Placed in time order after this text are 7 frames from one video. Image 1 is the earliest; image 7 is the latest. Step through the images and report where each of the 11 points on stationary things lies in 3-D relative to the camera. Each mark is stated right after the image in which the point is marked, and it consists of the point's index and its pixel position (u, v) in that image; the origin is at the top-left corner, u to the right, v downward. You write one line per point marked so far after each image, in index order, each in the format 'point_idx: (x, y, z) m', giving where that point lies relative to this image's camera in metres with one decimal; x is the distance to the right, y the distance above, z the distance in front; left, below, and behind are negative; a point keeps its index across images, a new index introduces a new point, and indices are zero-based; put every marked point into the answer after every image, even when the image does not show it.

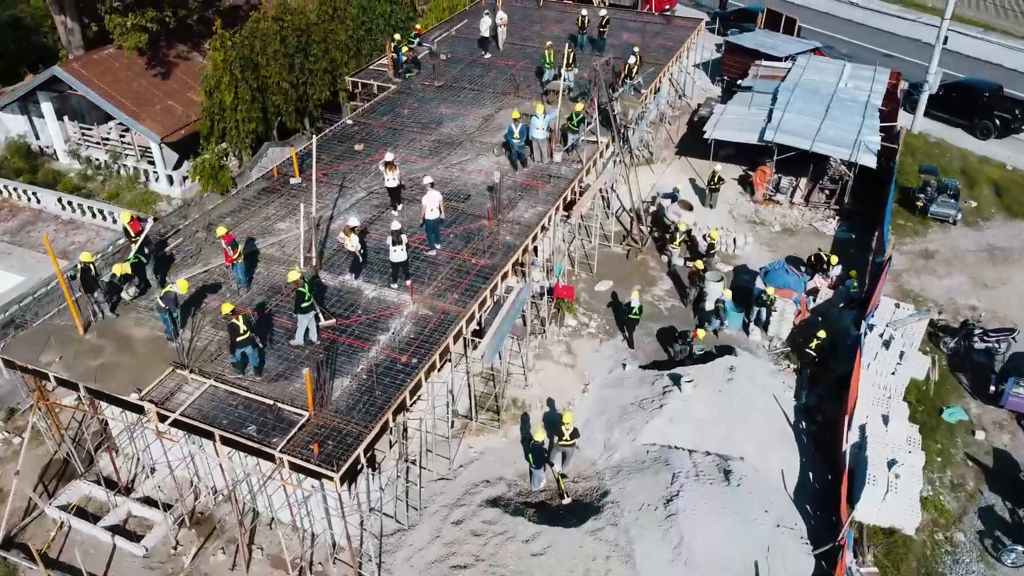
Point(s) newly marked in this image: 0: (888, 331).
0: (+9.7, -1.1, +19.5) m
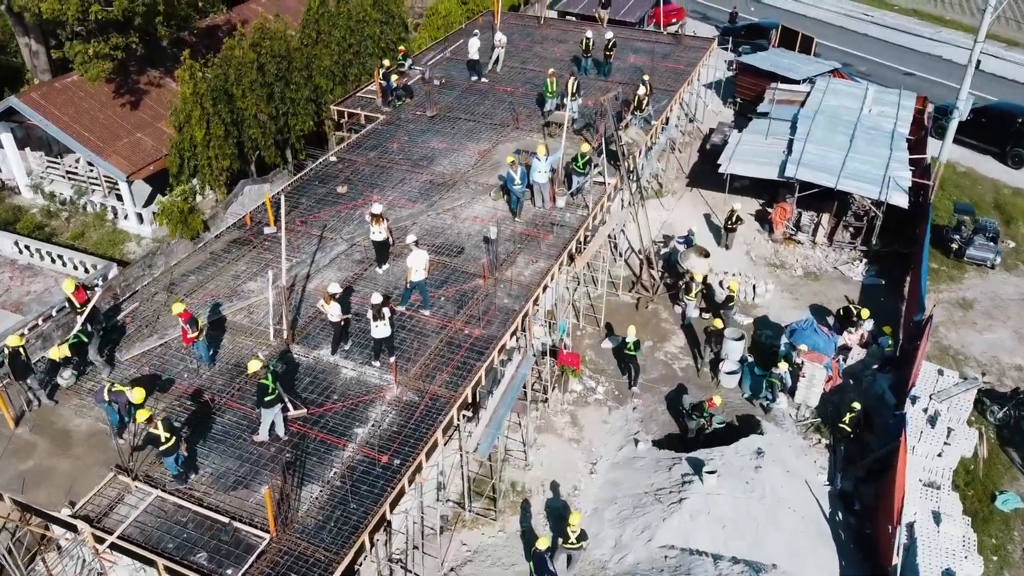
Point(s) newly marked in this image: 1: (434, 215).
0: (+9.6, -2.7, +17.4) m
1: (-2.0, +1.9, +19.7) m
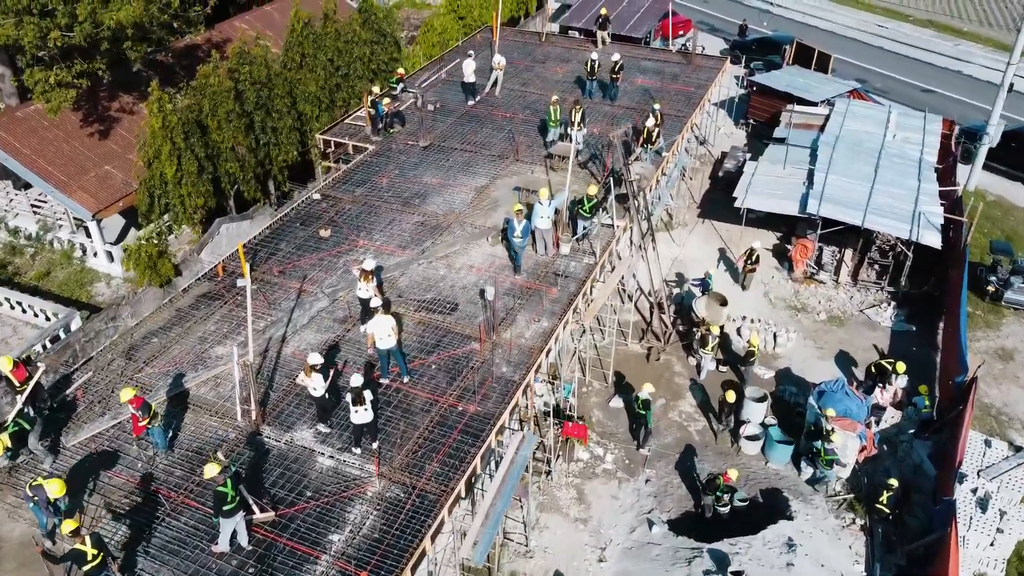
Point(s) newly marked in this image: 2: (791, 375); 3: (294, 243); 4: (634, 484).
0: (+9.6, -4.0, +15.6) m
1: (-2.1, +0.6, +17.9) m
2: (+7.3, -2.3, +19.9) m
3: (-5.3, +1.1, +18.6) m
4: (+2.7, -4.4, +16.9) m
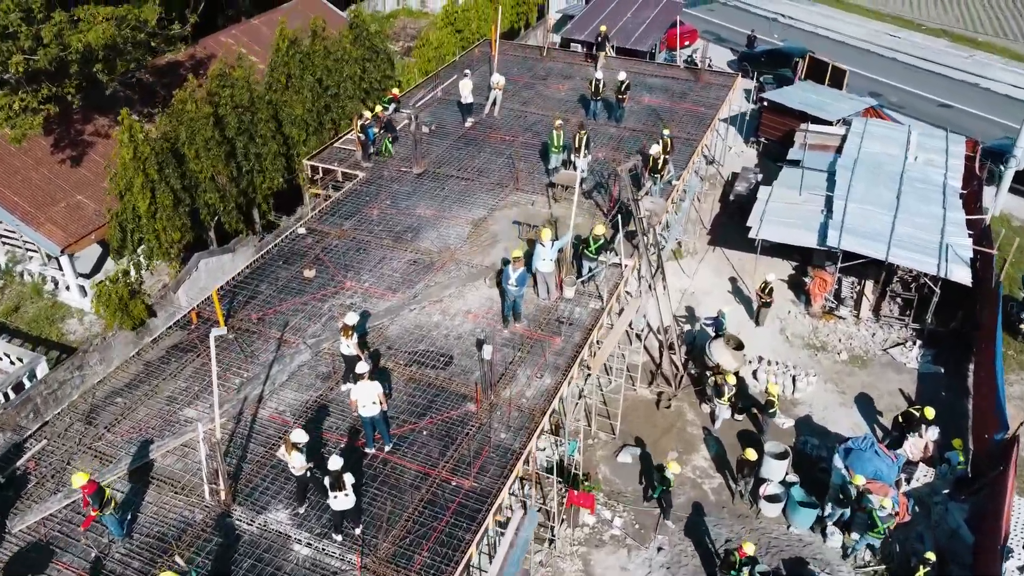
0: (+9.6, -5.0, +14.1) m
1: (-2.1, -0.5, +16.5) m
2: (+7.3, -3.3, +18.5) m
3: (-5.3, +0.1, +17.2) m
4: (+2.7, -5.4, +15.5) m
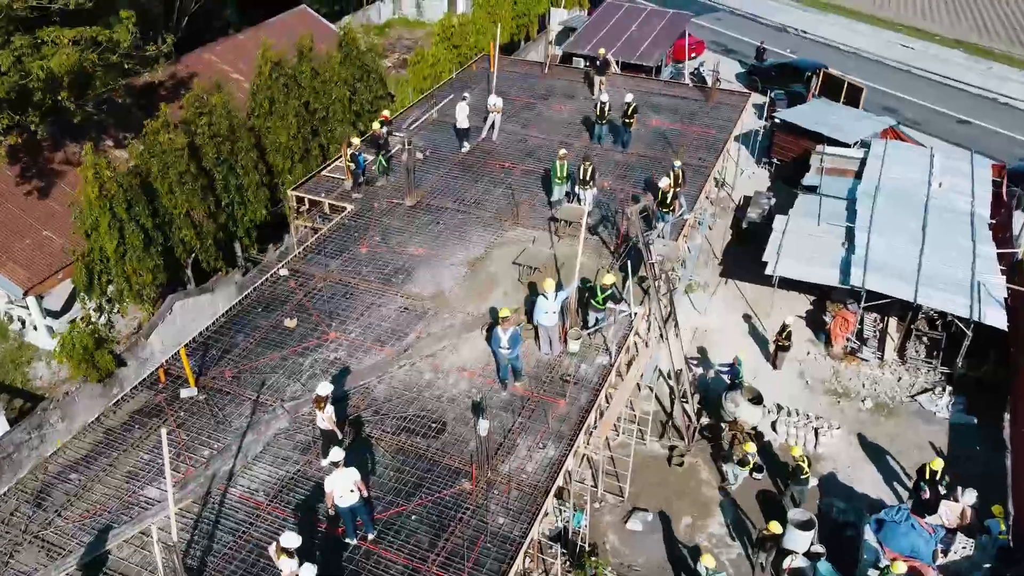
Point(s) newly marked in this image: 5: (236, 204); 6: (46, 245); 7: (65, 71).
0: (+9.6, -6.1, +12.7) m
1: (-2.1, -1.5, +15.0) m
2: (+7.3, -4.4, +17.0) m
3: (-5.3, -1.0, +15.7) m
4: (+2.7, -6.5, +14.0) m
5: (-7.1, +2.2, +19.6) m
6: (-11.6, +1.1, +18.8) m
7: (-10.2, +5.0, +17.3) m
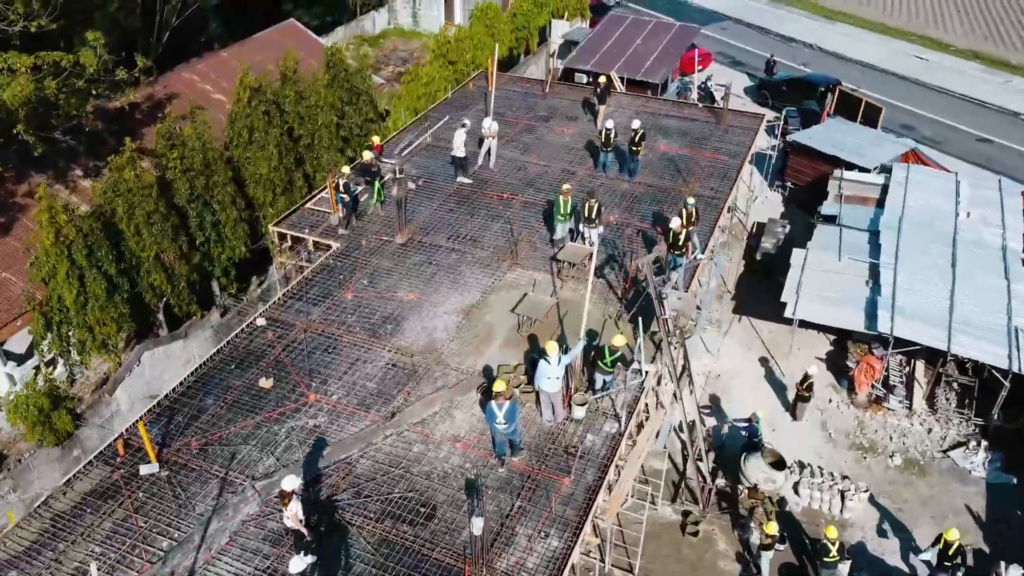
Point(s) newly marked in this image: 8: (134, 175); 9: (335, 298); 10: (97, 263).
0: (+9.6, -7.2, +11.2) m
1: (-2.1, -2.6, +13.5) m
2: (+7.3, -5.5, +15.5) m
3: (-5.4, -2.1, +14.2) m
4: (+2.7, -7.6, +12.5) m
5: (-7.2, +1.1, +18.1) m
6: (-11.6, 0.0, +17.3) m
7: (-10.2, +3.9, +15.8) m
8: (-8.0, +2.4, +16.2) m
9: (-3.9, -0.2, +16.8) m
10: (-8.5, +0.5, +15.6) m
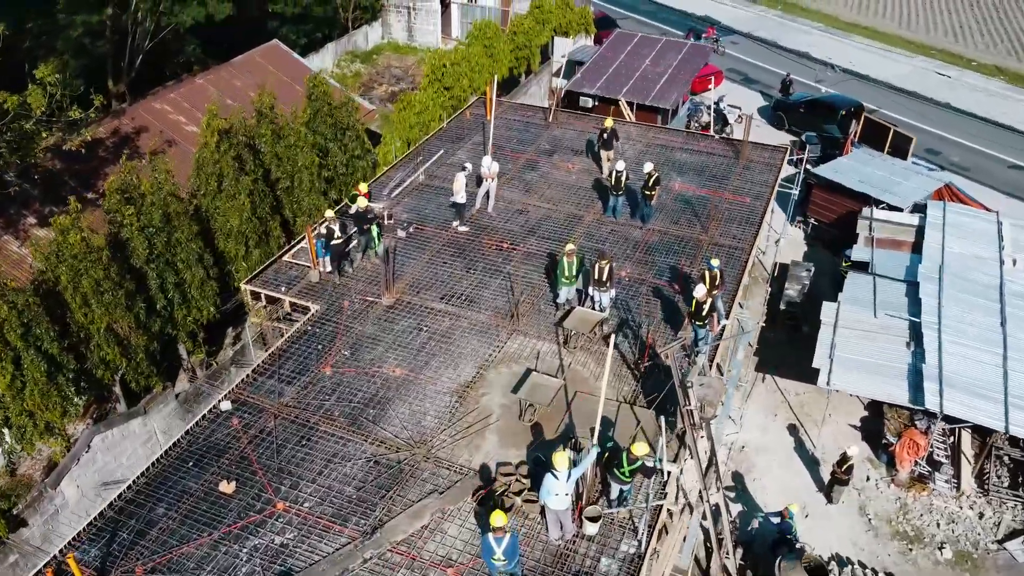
0: (+9.6, -8.7, +9.2) m
1: (-2.1, -4.1, +11.5) m
2: (+7.3, -7.0, +13.5) m
3: (-5.3, -3.5, +12.2) m
4: (+2.7, -9.0, +10.5) m
5: (-7.2, -0.4, +16.1) m
6: (-11.6, -1.5, +15.3) m
7: (-10.2, +2.4, +13.8) m
8: (-8.0, +0.9, +14.1) m
9: (-3.9, -1.7, +14.8) m
10: (-8.5, -0.9, +13.6) m
